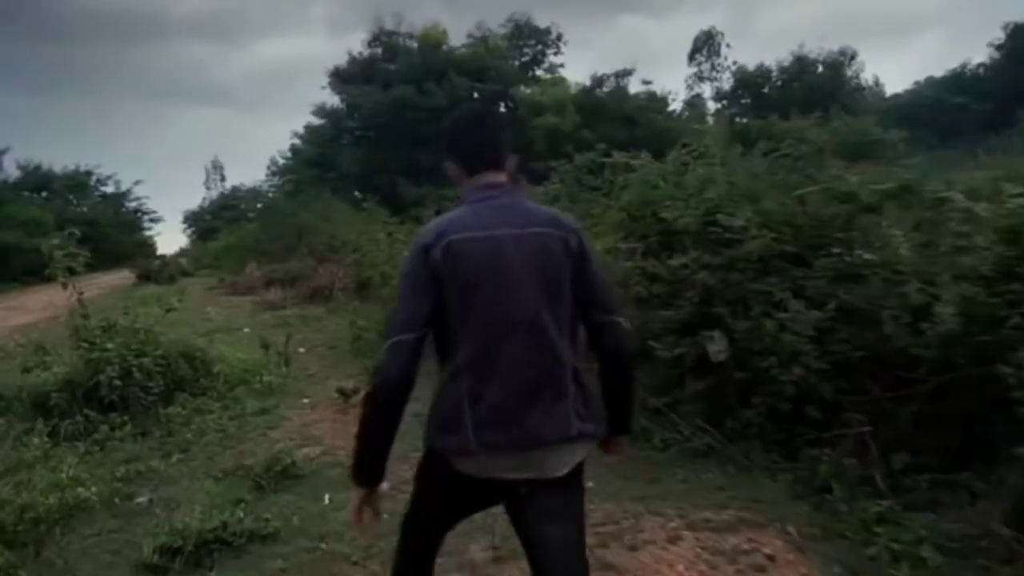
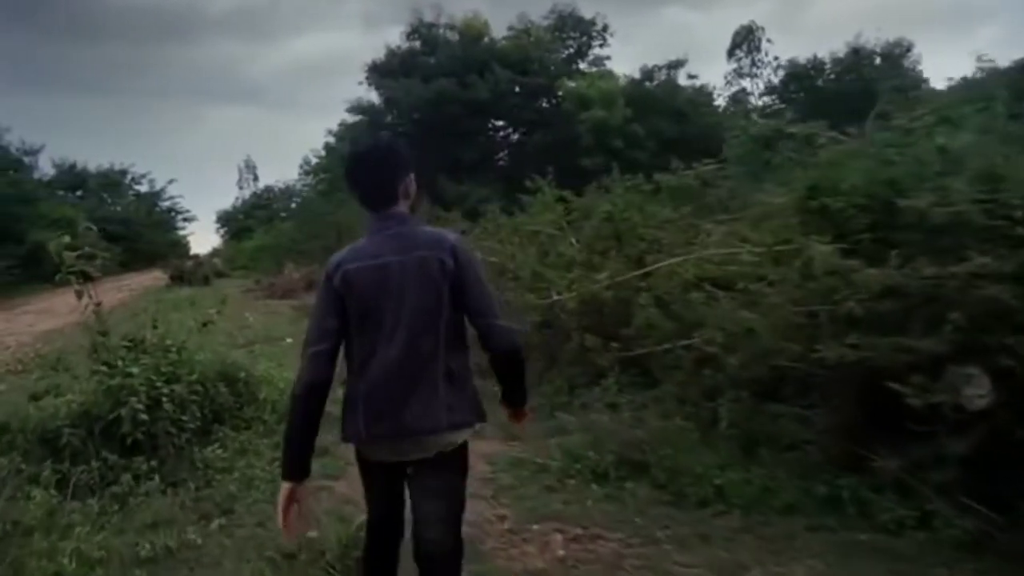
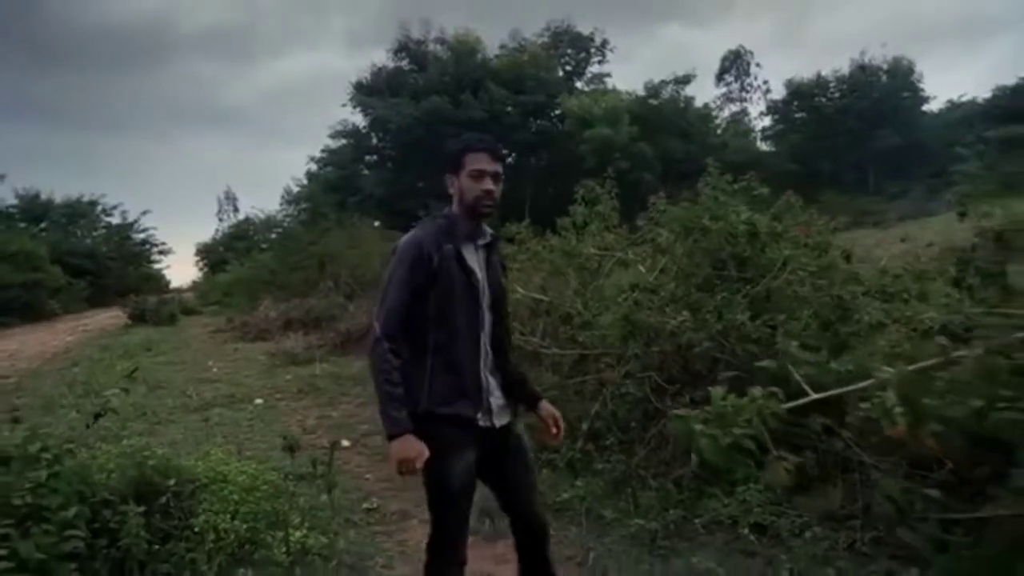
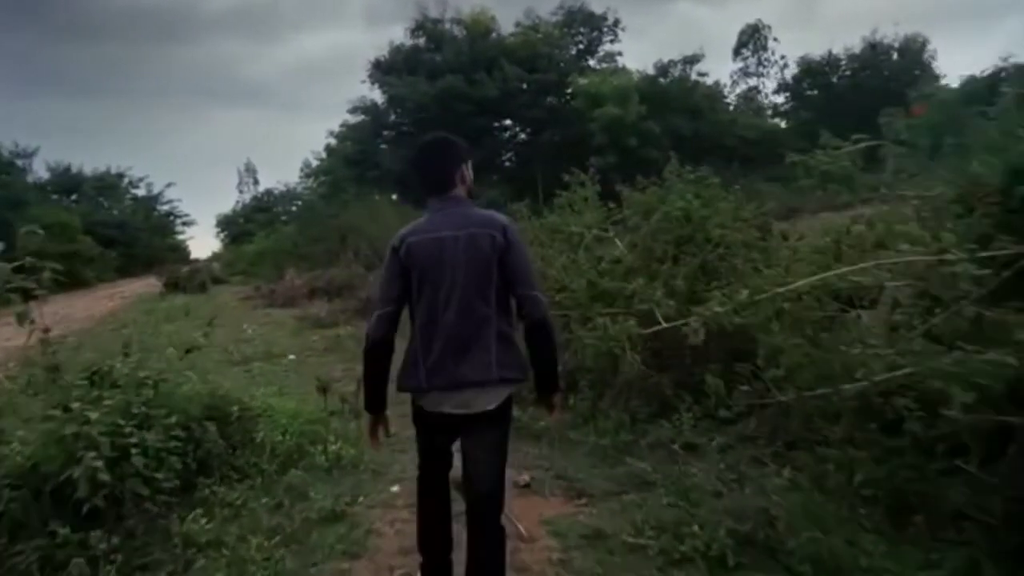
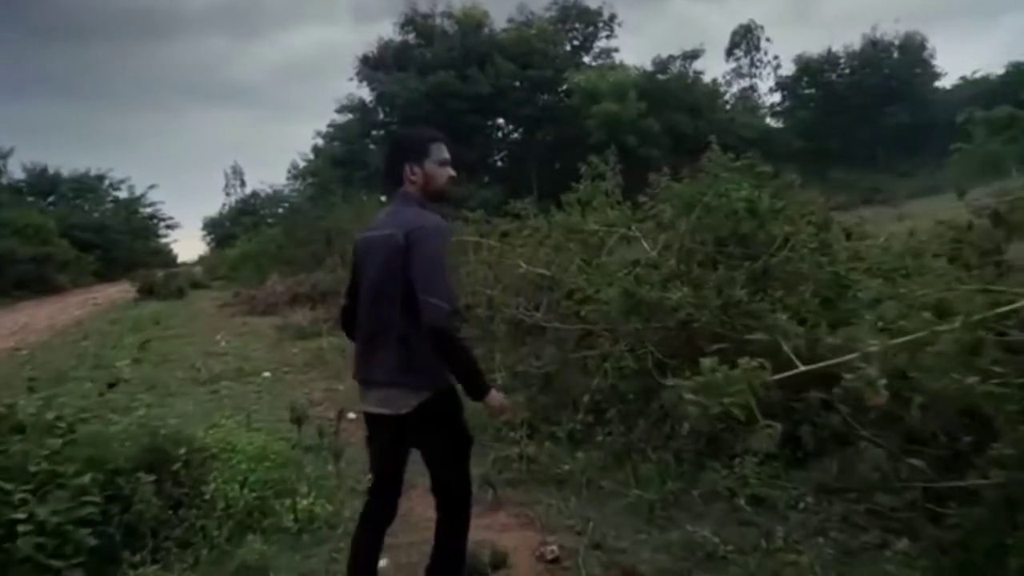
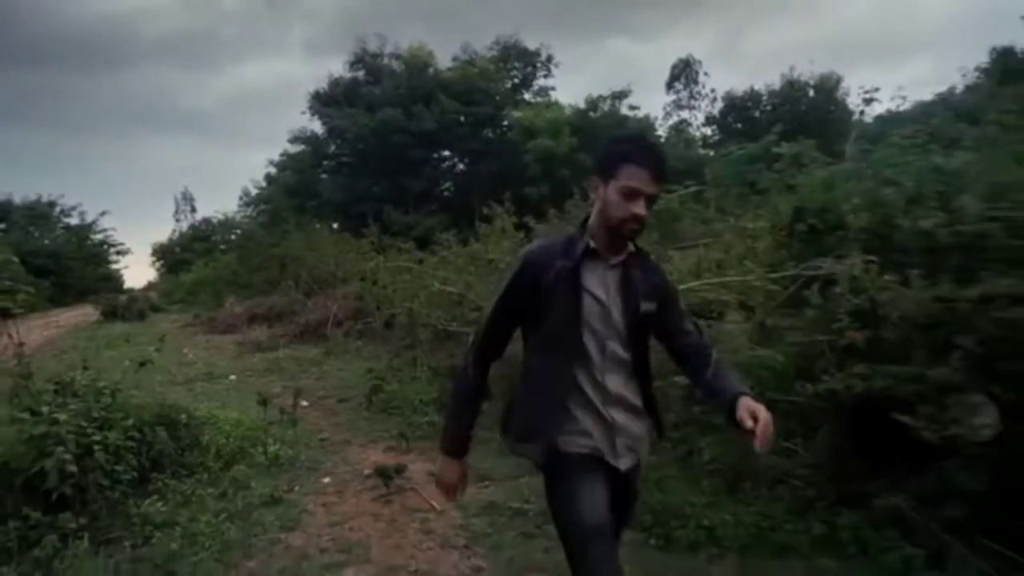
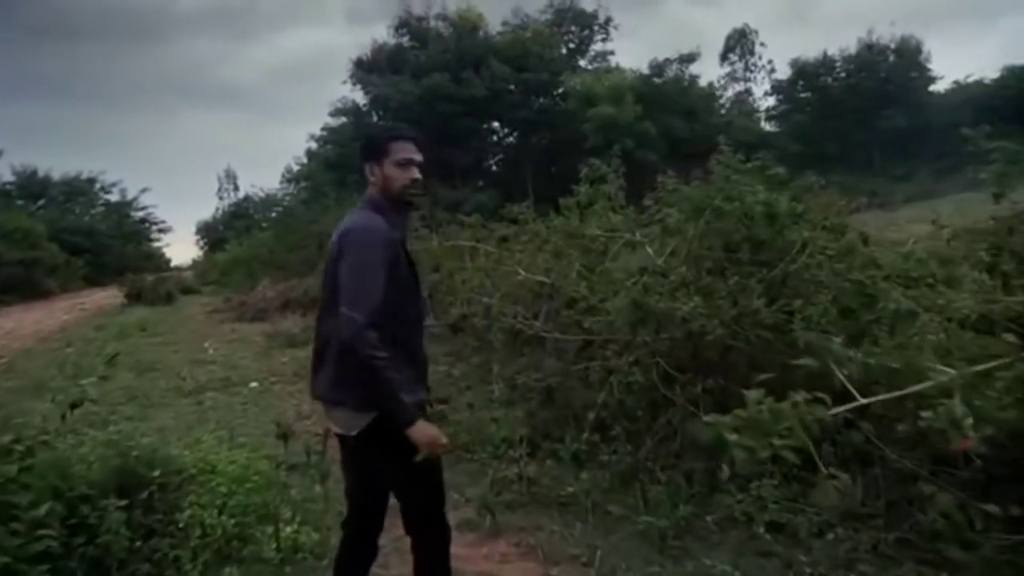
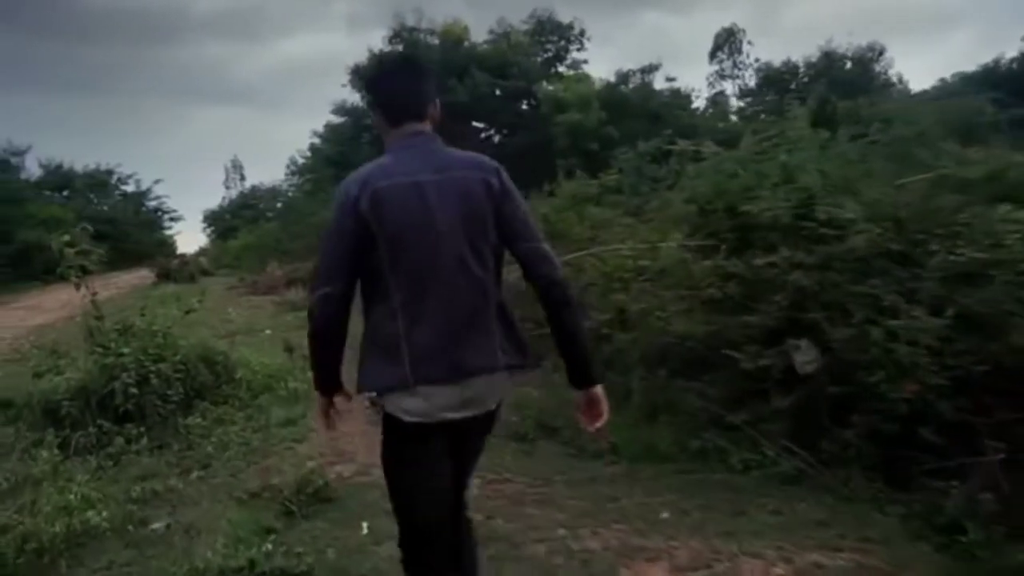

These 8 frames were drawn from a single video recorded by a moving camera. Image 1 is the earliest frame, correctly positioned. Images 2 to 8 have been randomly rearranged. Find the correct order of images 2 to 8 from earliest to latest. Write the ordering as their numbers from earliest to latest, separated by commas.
8, 2, 4, 5, 7, 3, 6
